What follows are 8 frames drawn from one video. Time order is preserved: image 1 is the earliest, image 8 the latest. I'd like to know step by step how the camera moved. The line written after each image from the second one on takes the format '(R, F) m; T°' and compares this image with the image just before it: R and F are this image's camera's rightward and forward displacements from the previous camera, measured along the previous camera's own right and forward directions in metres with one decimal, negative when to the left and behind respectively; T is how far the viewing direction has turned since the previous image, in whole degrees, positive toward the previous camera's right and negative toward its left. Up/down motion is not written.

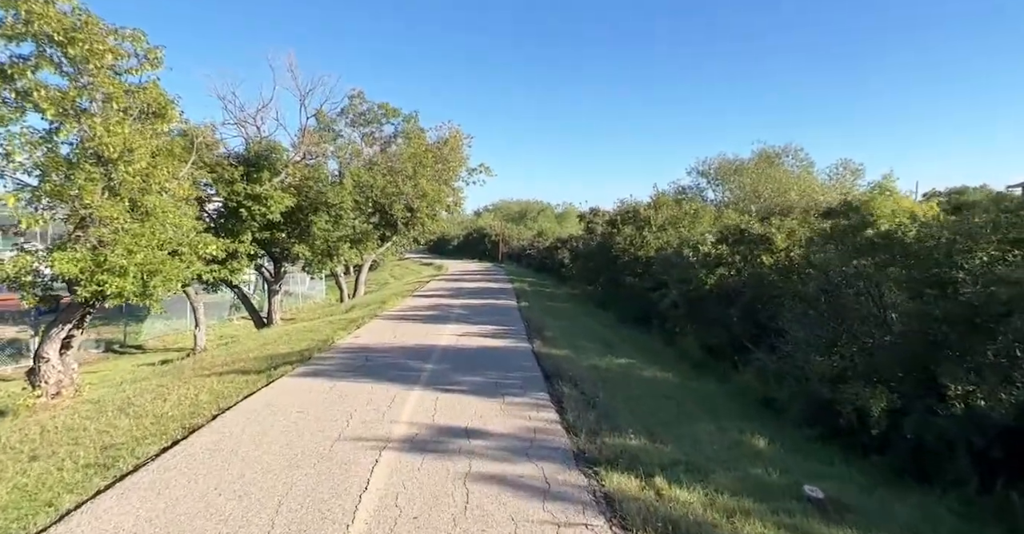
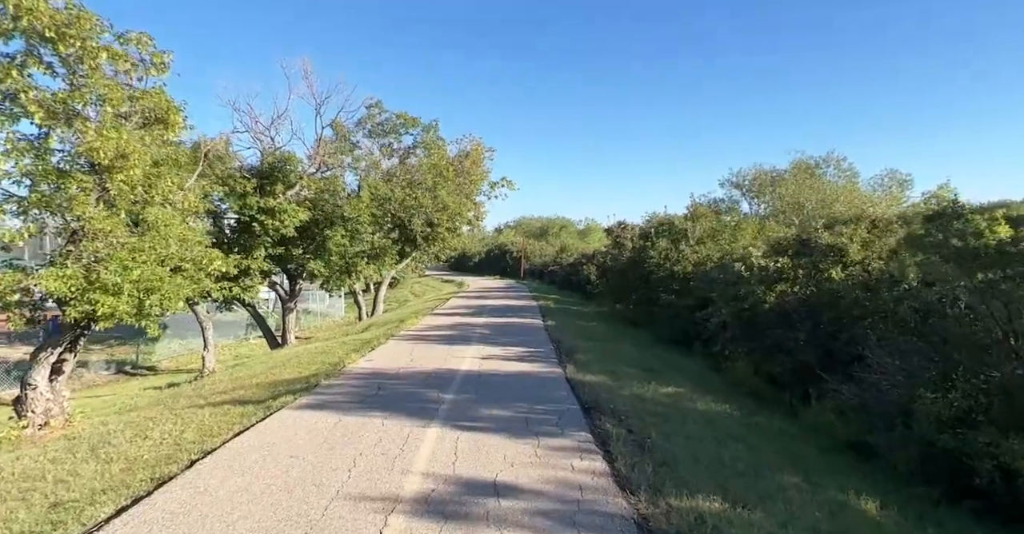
(-0.2, +1.2) m; -2°
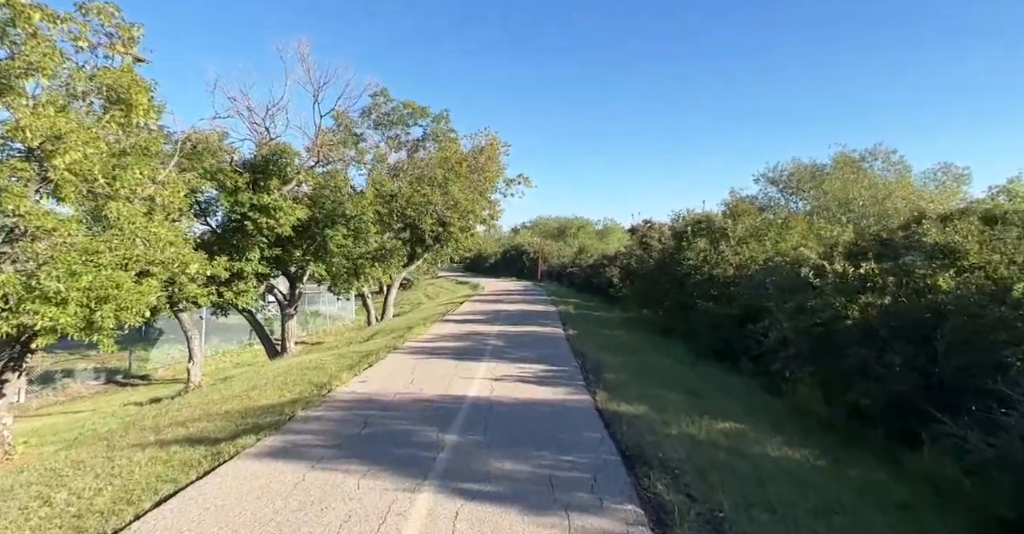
(0.0, +1.8) m; -2°
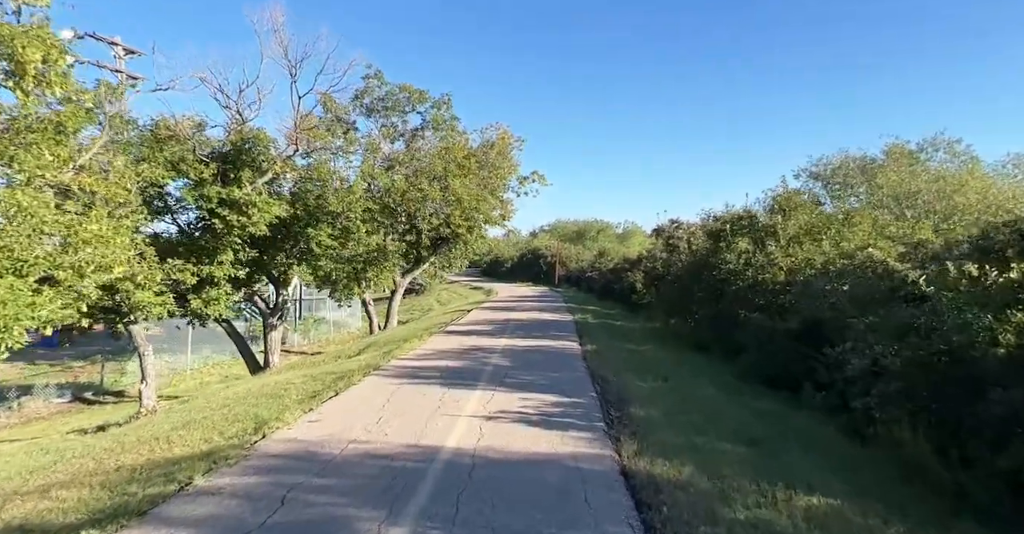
(+0.3, +2.3) m; -2°
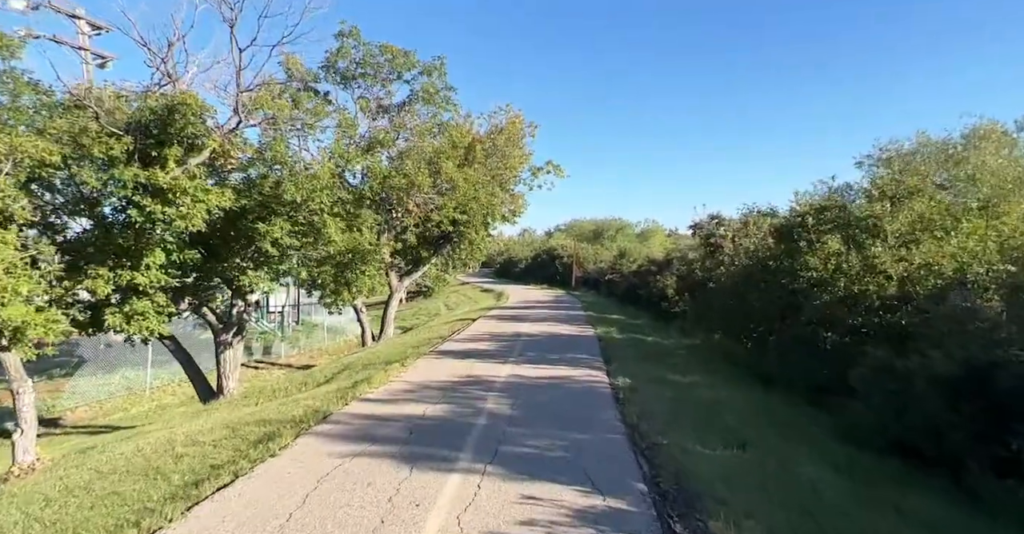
(+0.2, +3.4) m; -2°
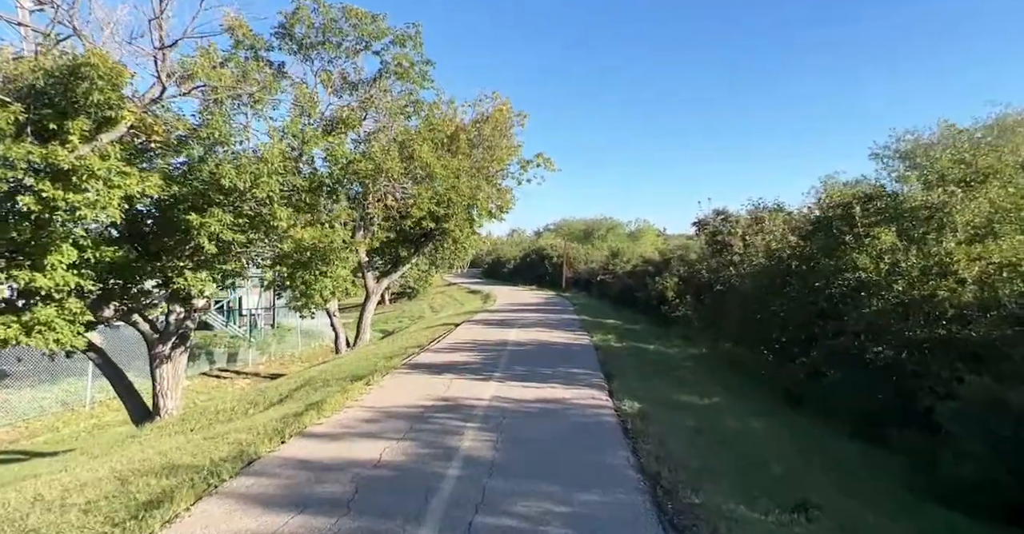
(+0.1, +1.9) m; +1°
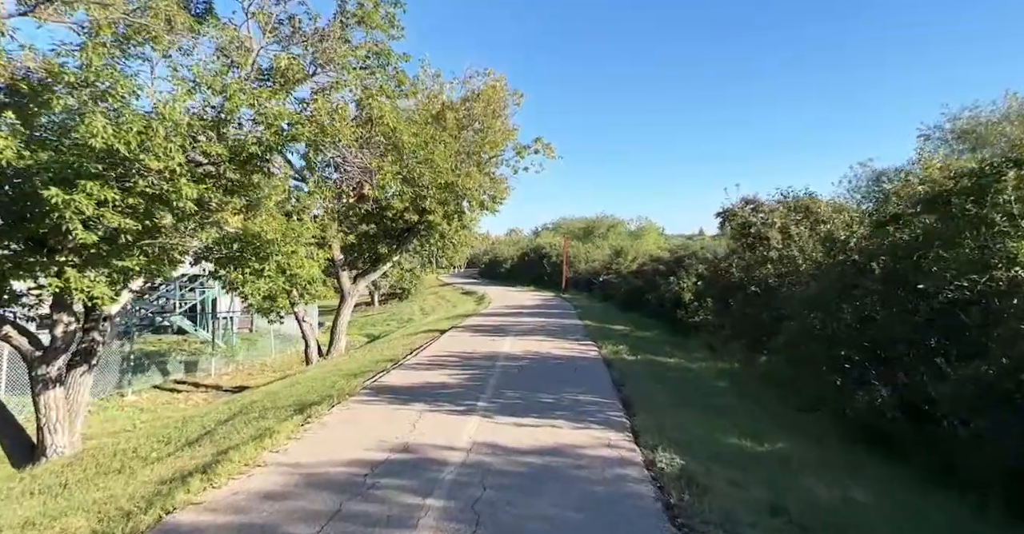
(+0.1, +2.8) m; 0°
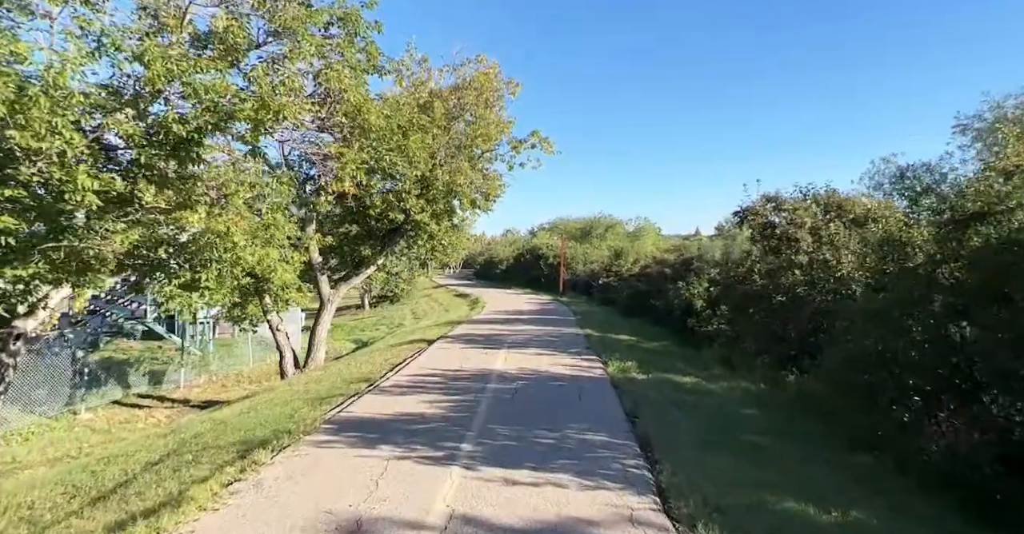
(+0.1, +1.7) m; 0°
